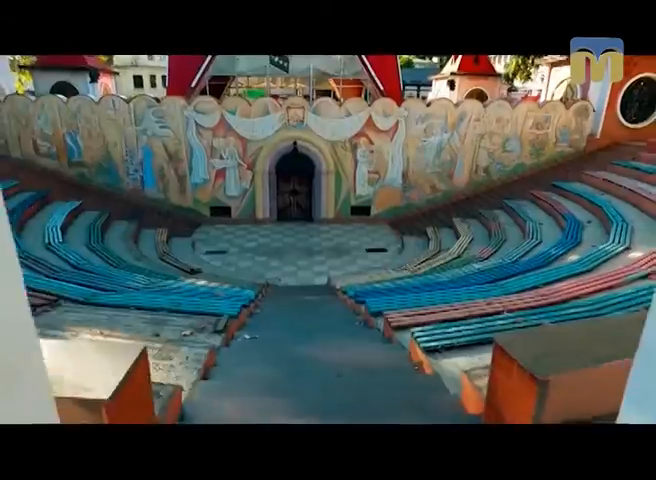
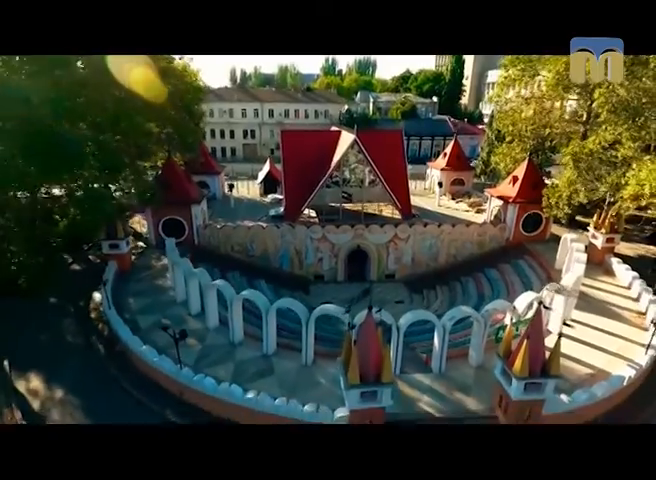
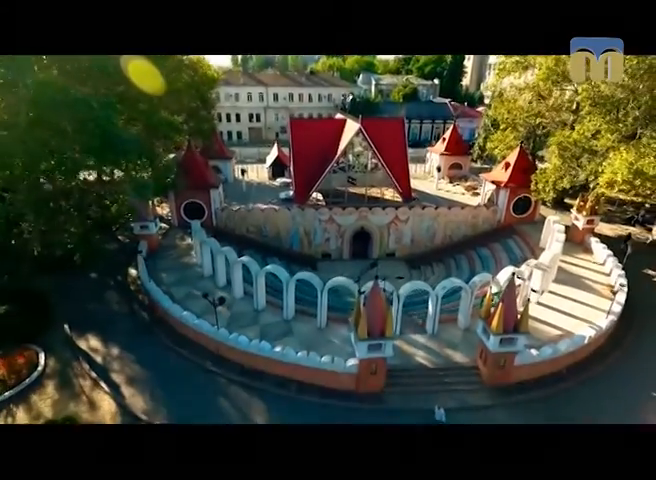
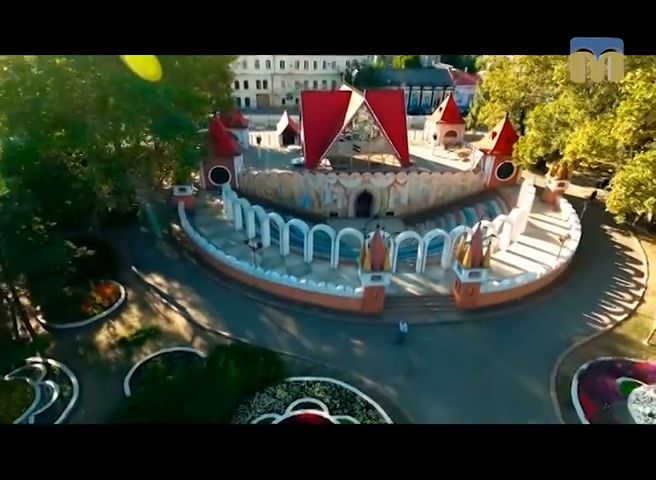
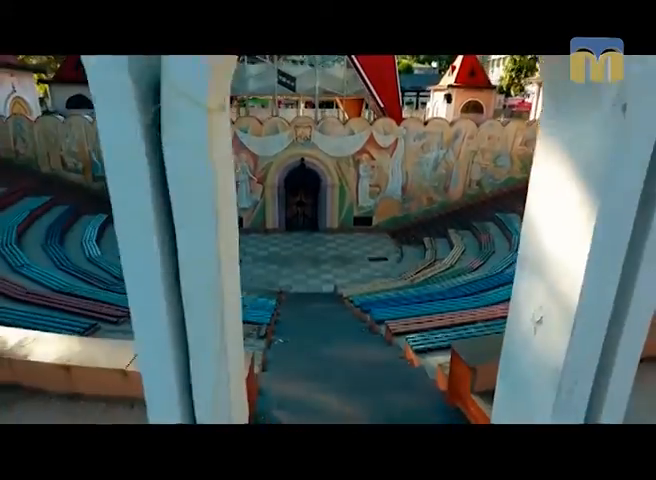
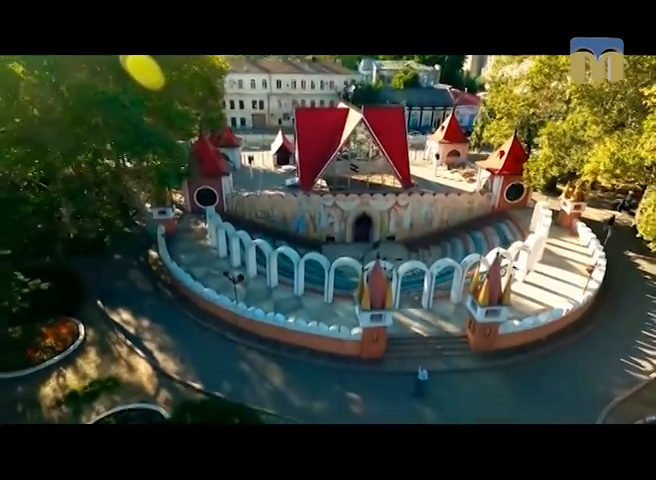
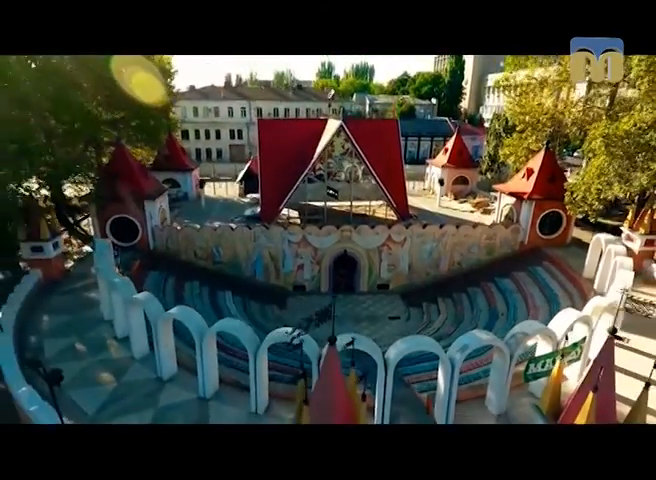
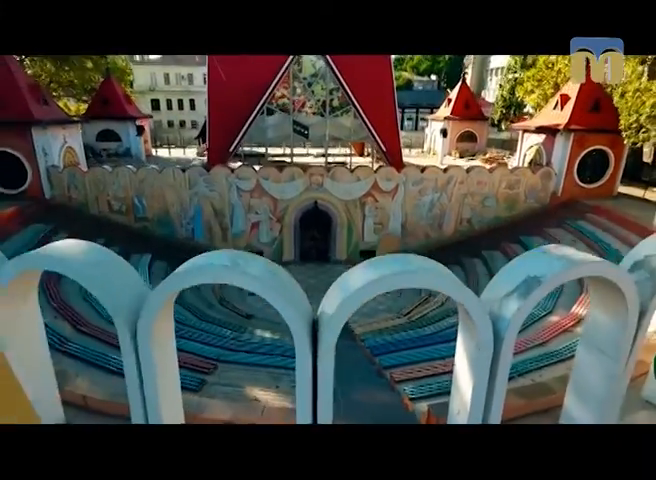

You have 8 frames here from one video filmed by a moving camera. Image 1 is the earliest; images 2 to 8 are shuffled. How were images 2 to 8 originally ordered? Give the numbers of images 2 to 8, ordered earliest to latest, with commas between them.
5, 8, 7, 2, 3, 6, 4
